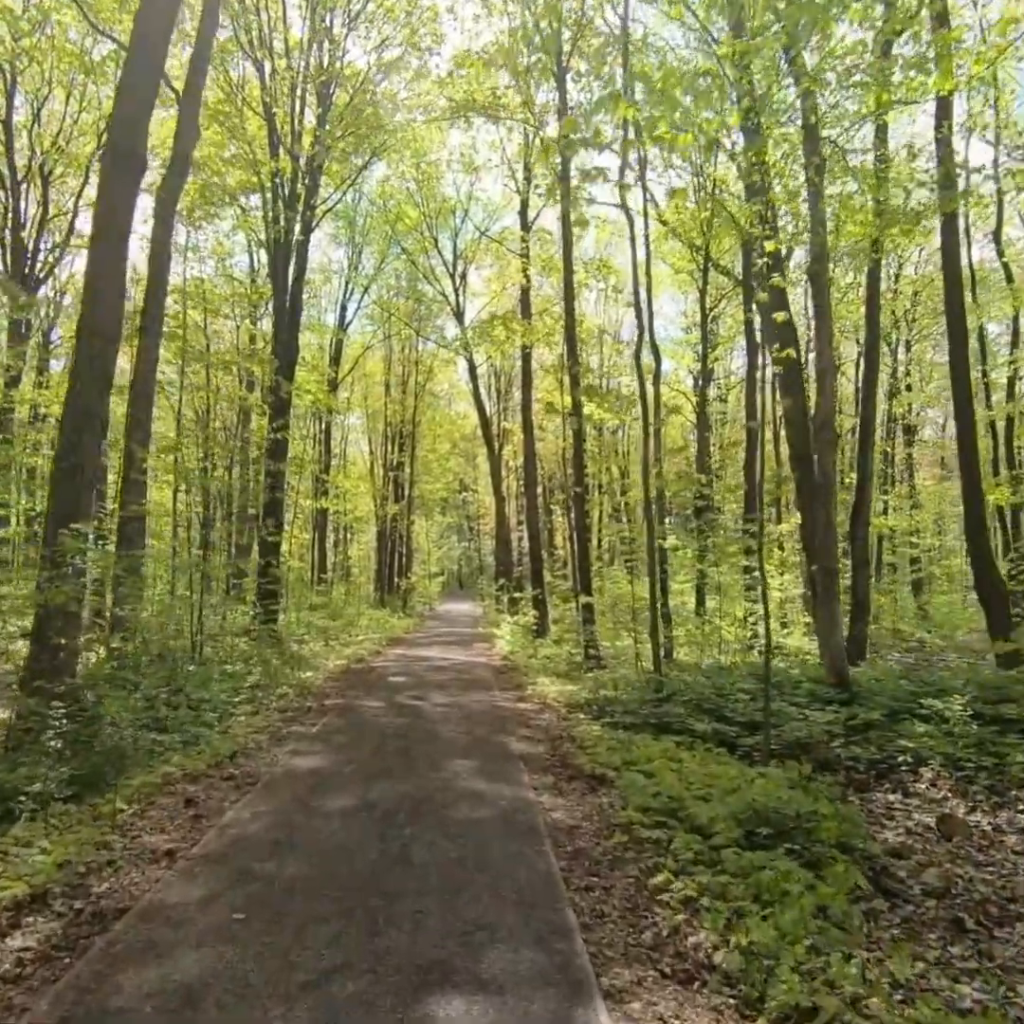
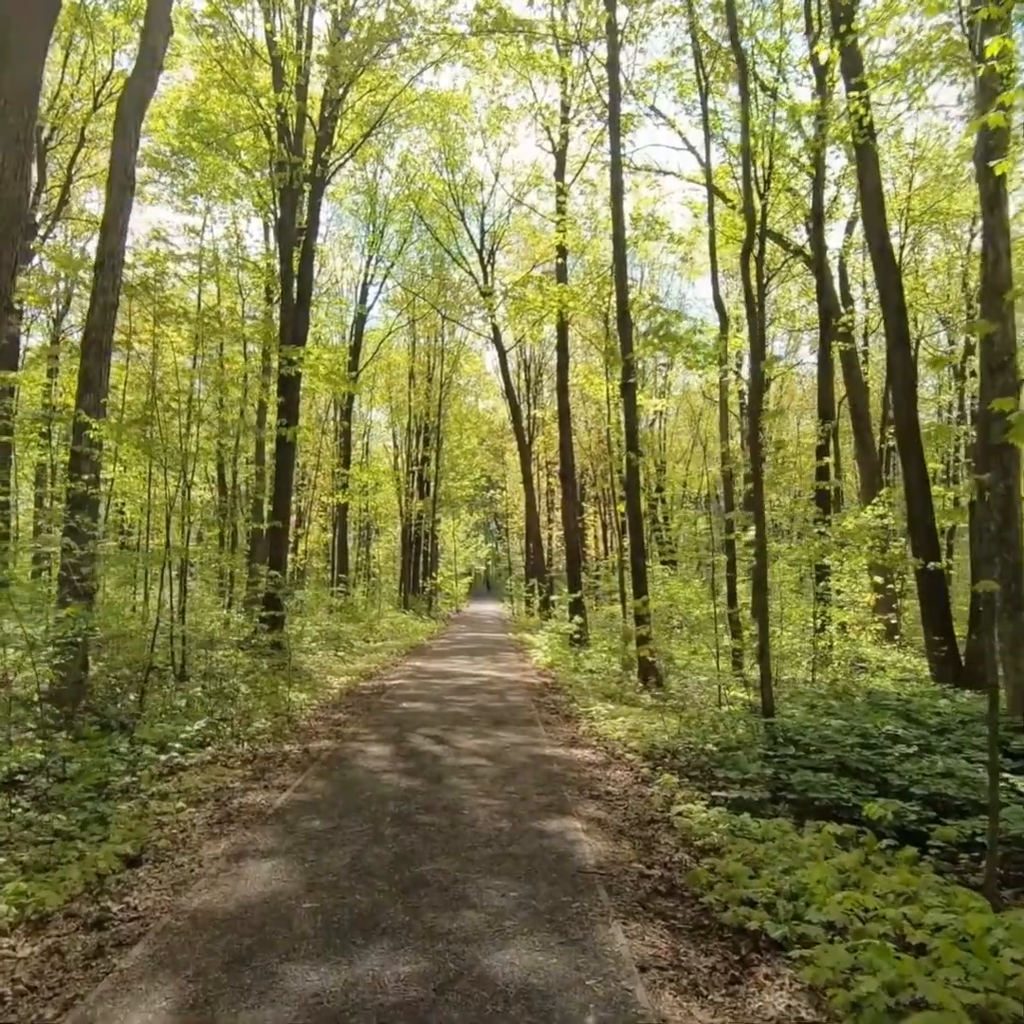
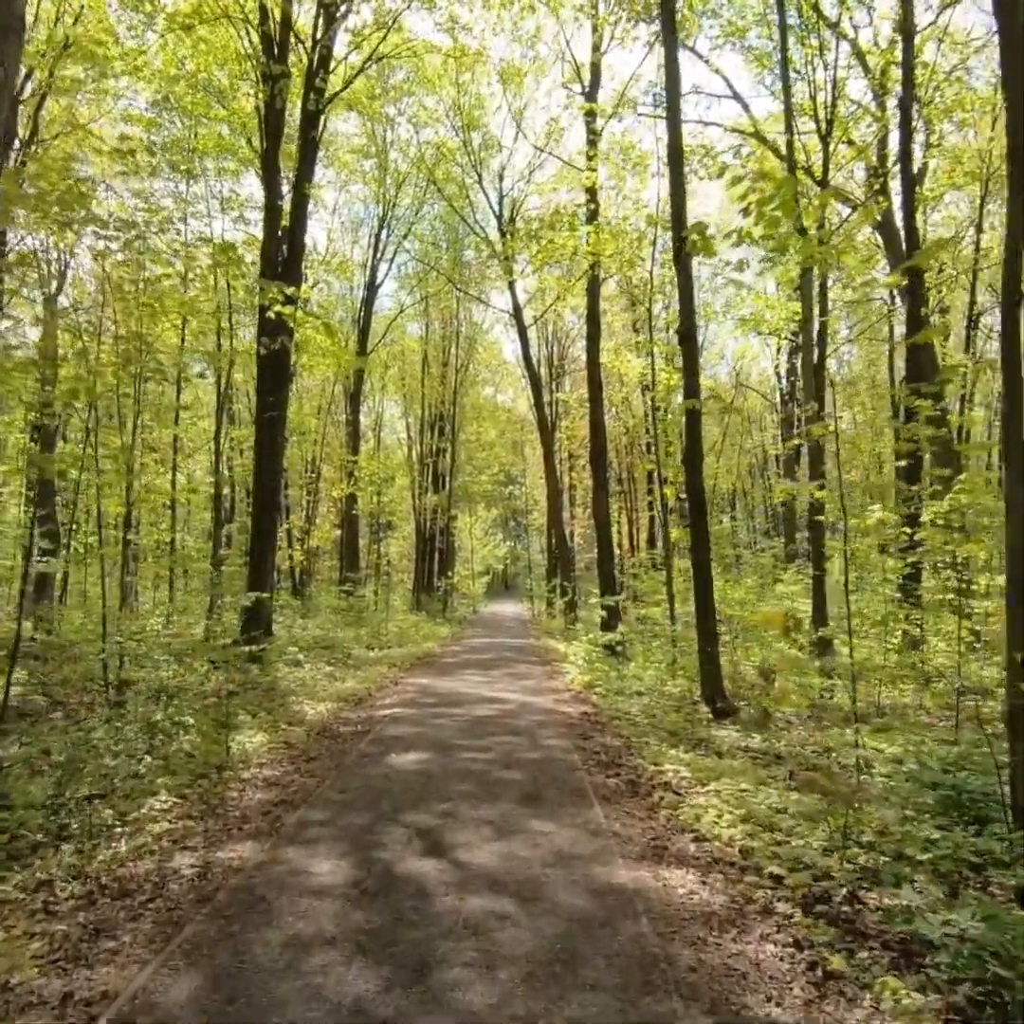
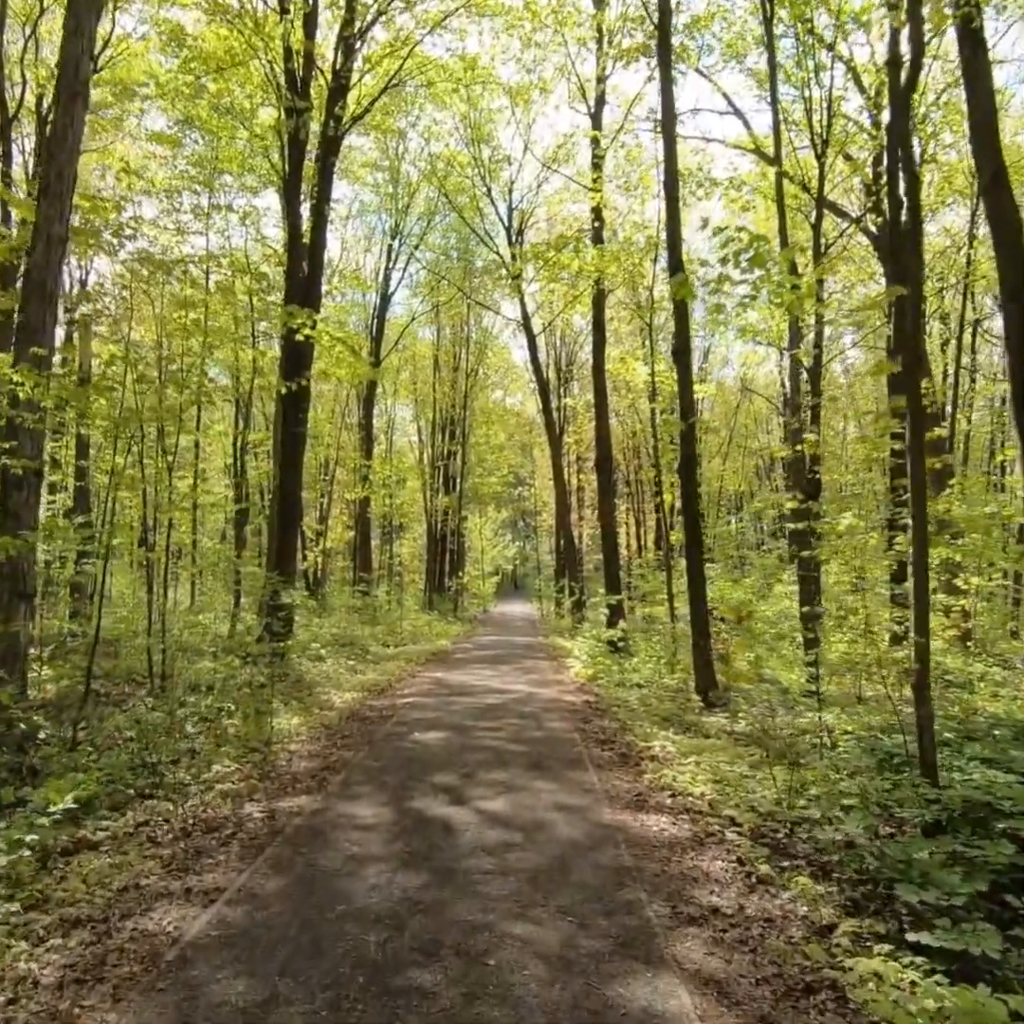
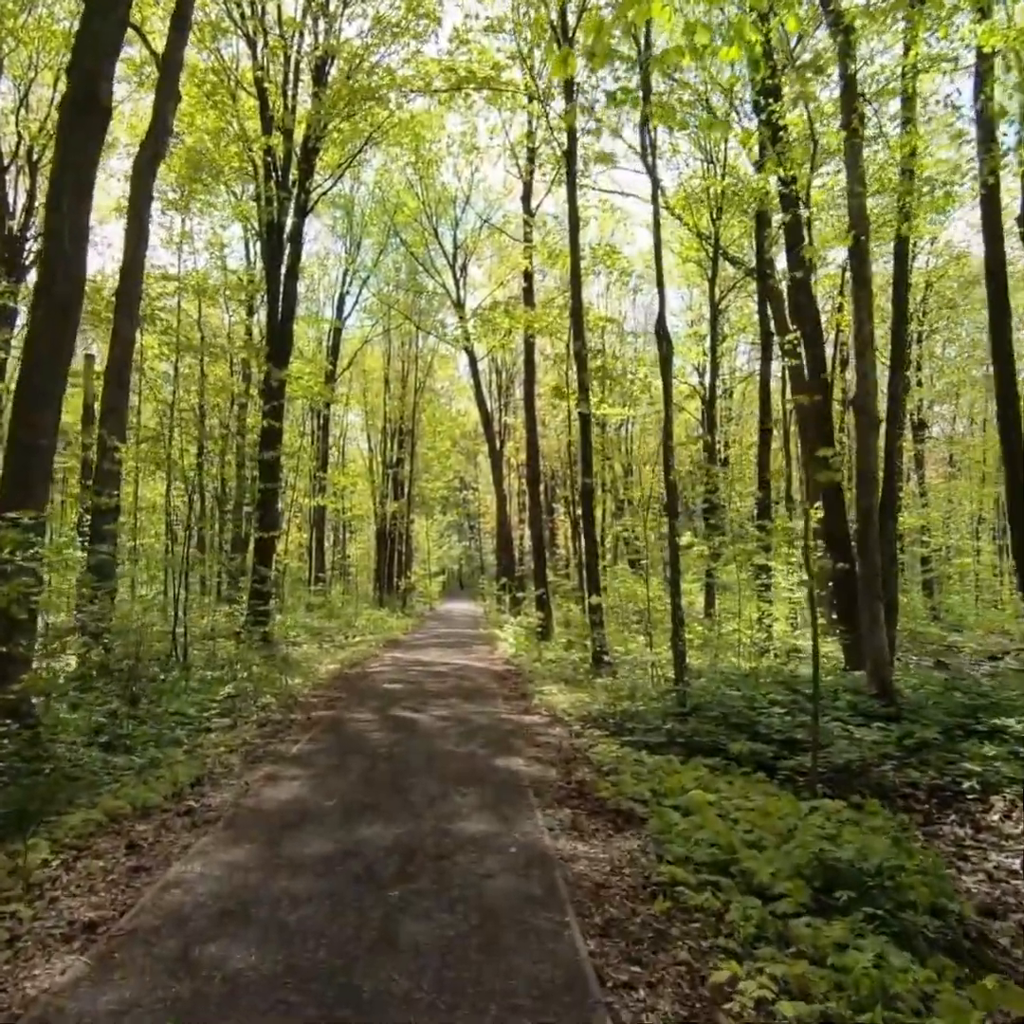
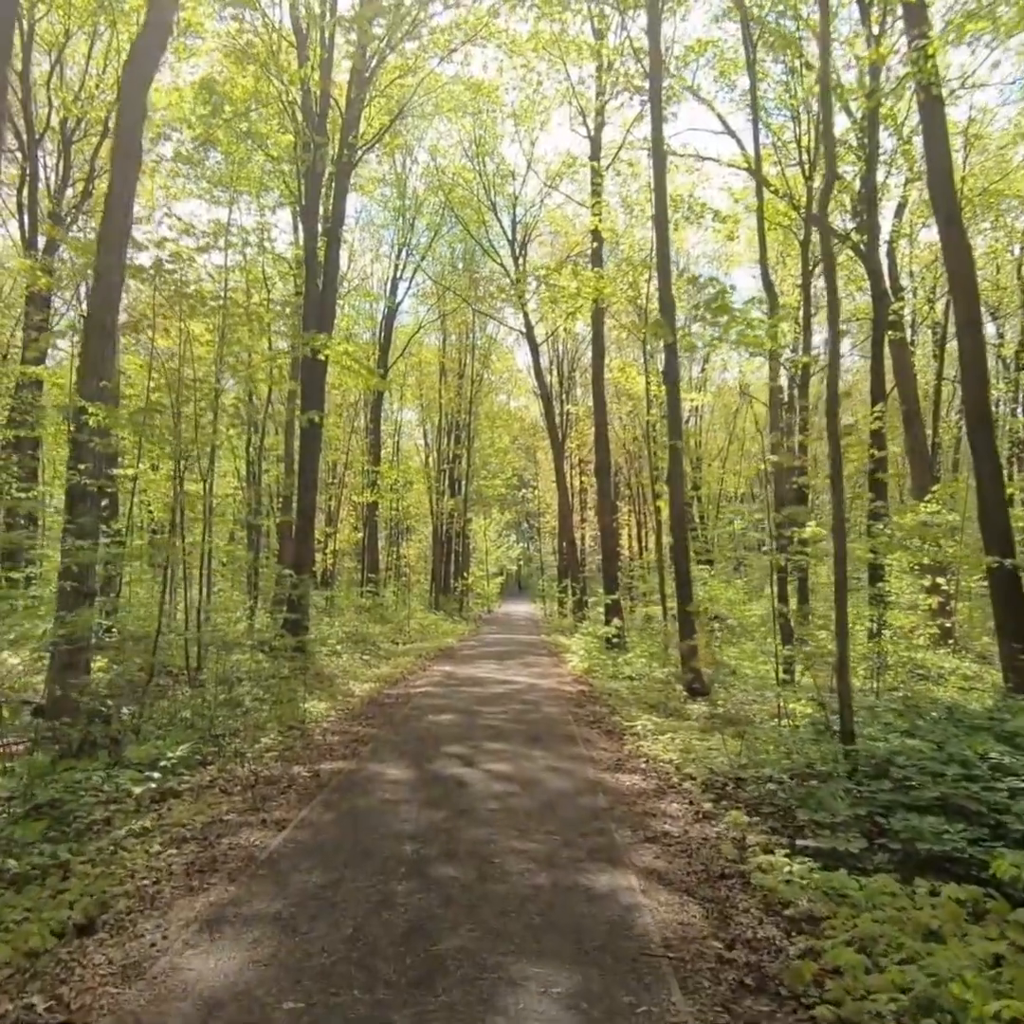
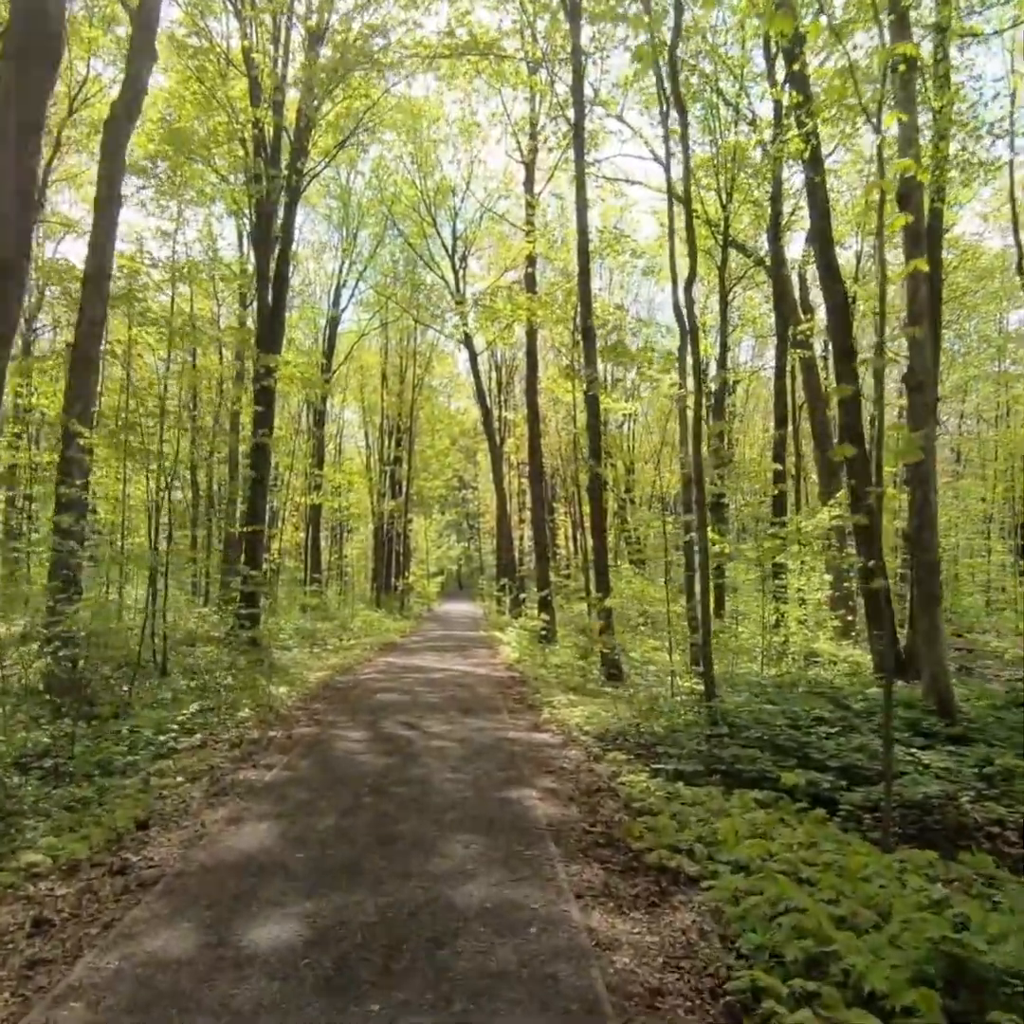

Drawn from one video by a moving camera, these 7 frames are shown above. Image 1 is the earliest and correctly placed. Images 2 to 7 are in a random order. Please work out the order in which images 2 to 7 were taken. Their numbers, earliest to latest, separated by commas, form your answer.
5, 7, 2, 6, 4, 3
